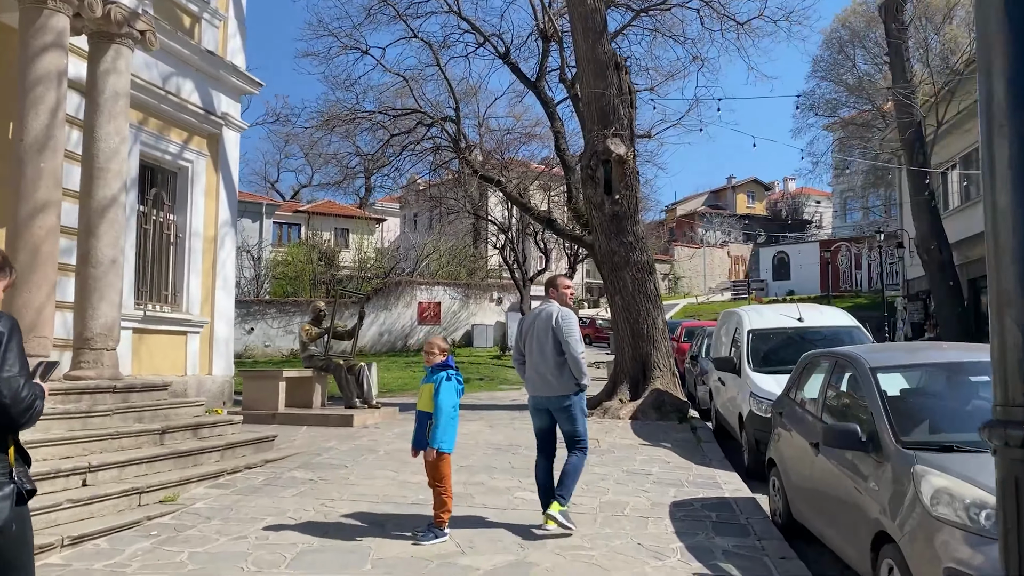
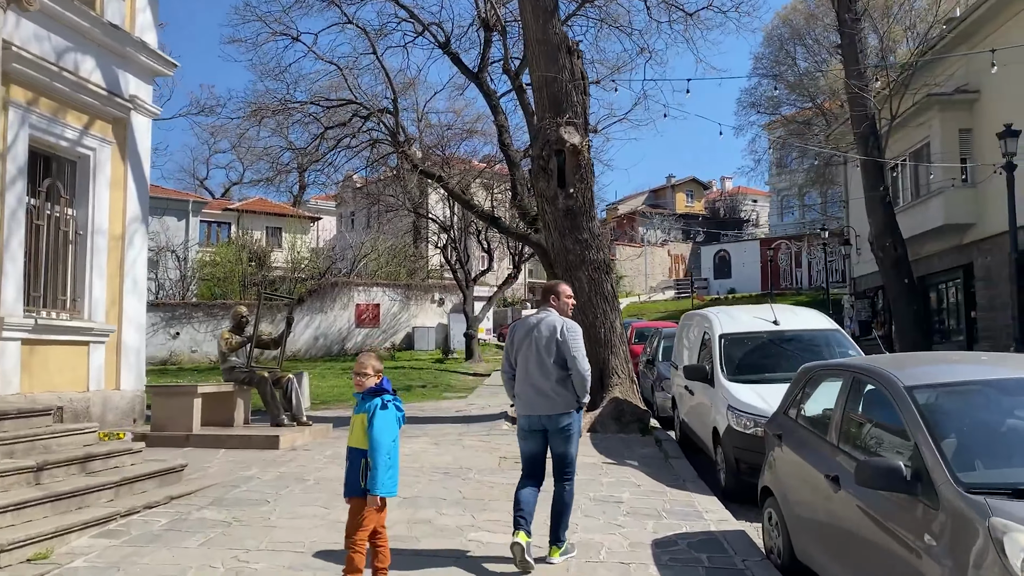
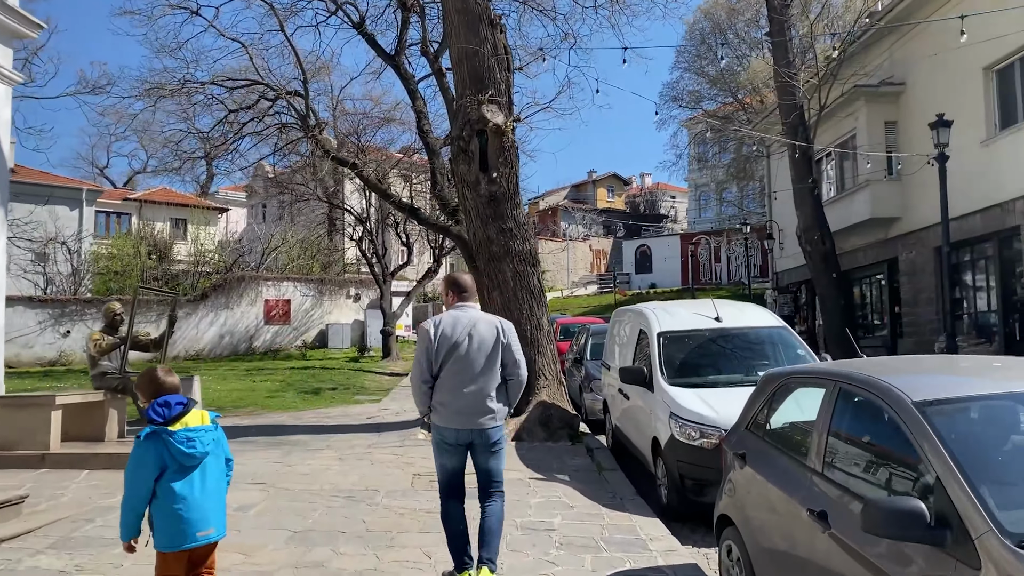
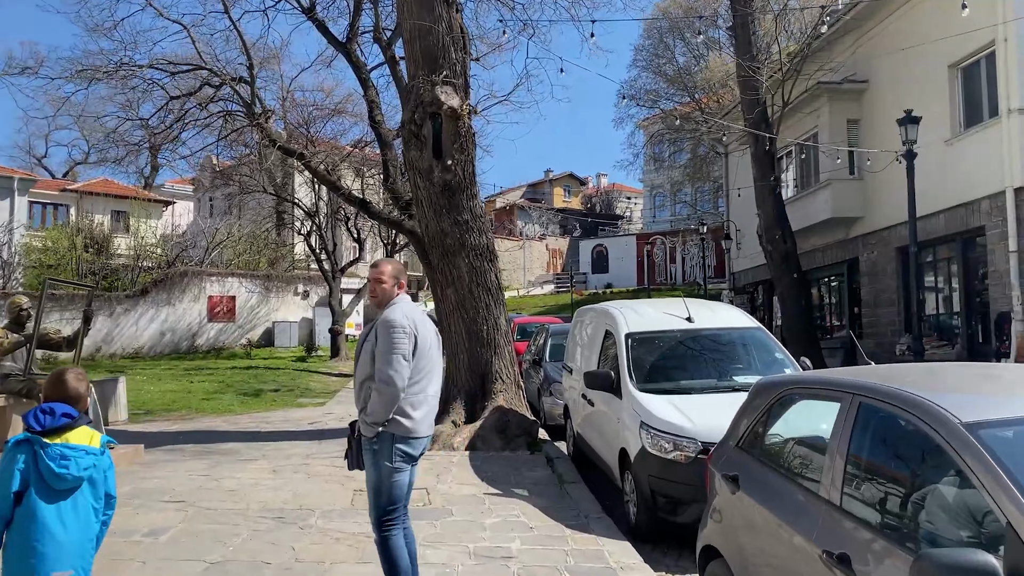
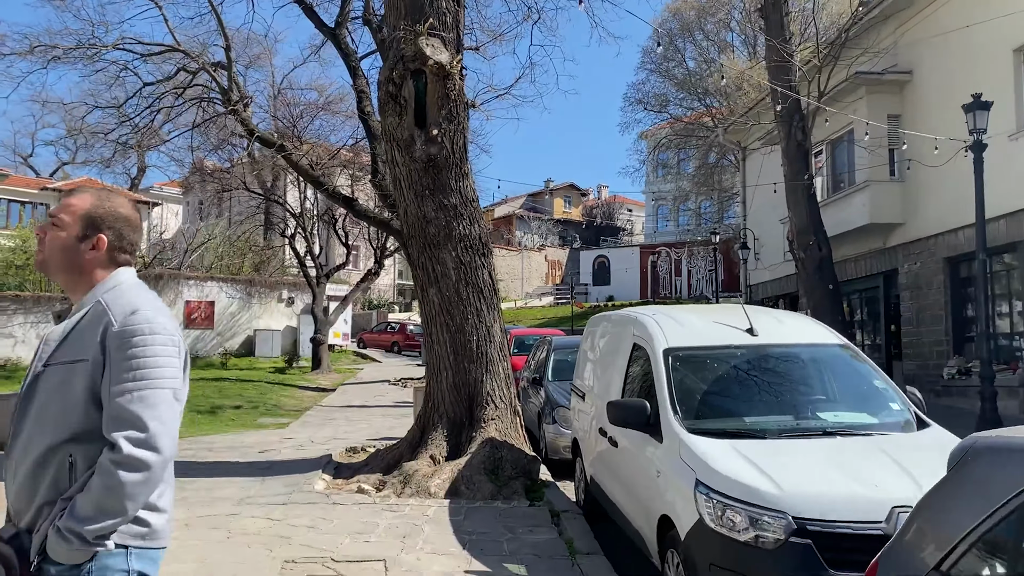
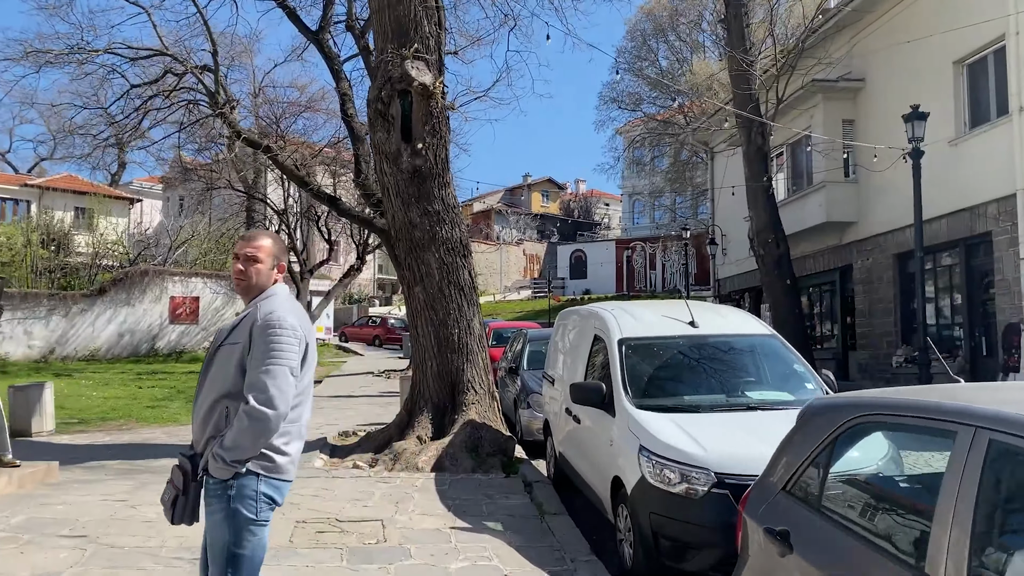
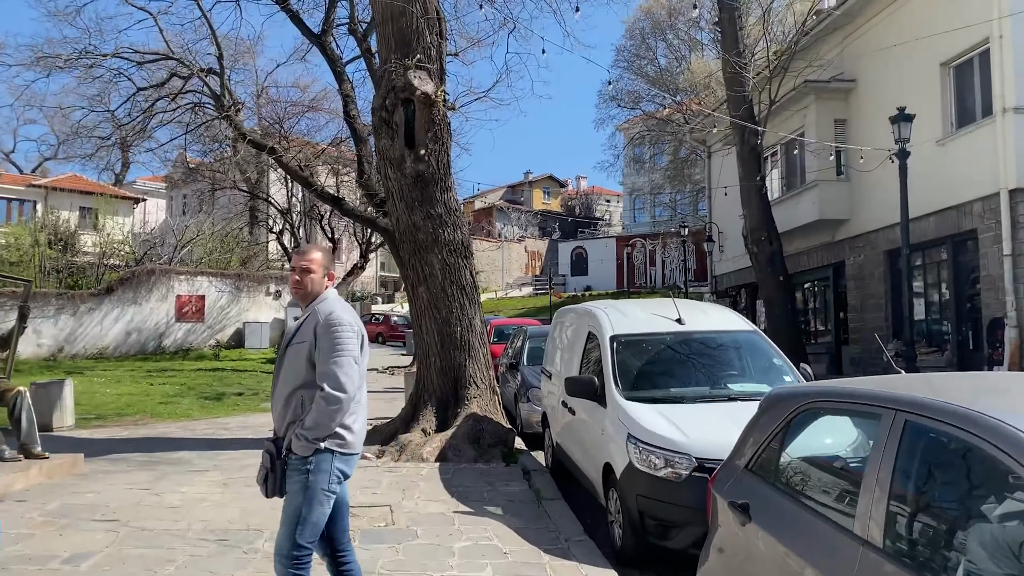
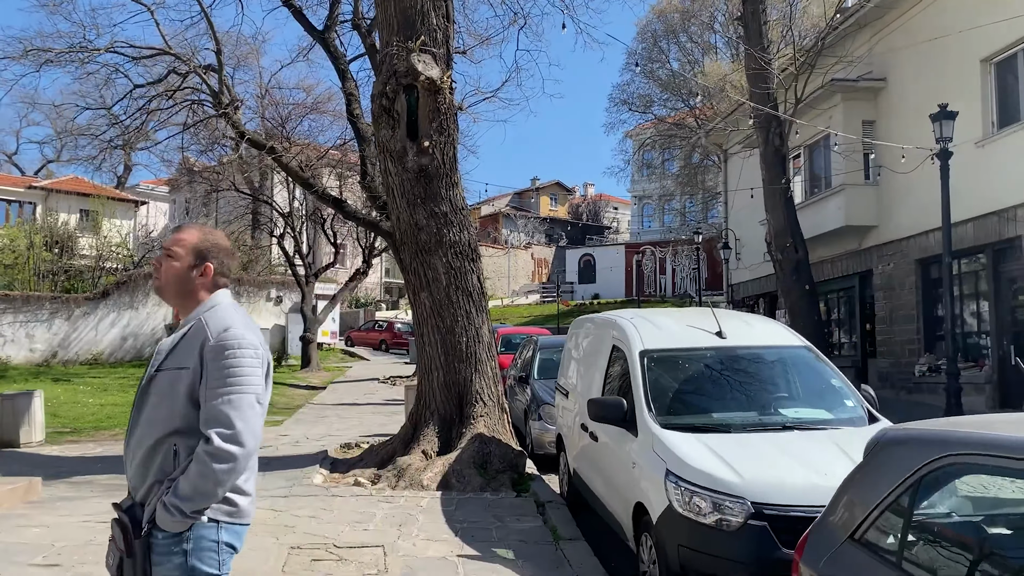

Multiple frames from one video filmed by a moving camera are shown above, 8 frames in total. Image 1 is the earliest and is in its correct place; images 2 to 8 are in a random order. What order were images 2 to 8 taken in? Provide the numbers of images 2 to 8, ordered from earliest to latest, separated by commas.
2, 3, 4, 7, 6, 8, 5
